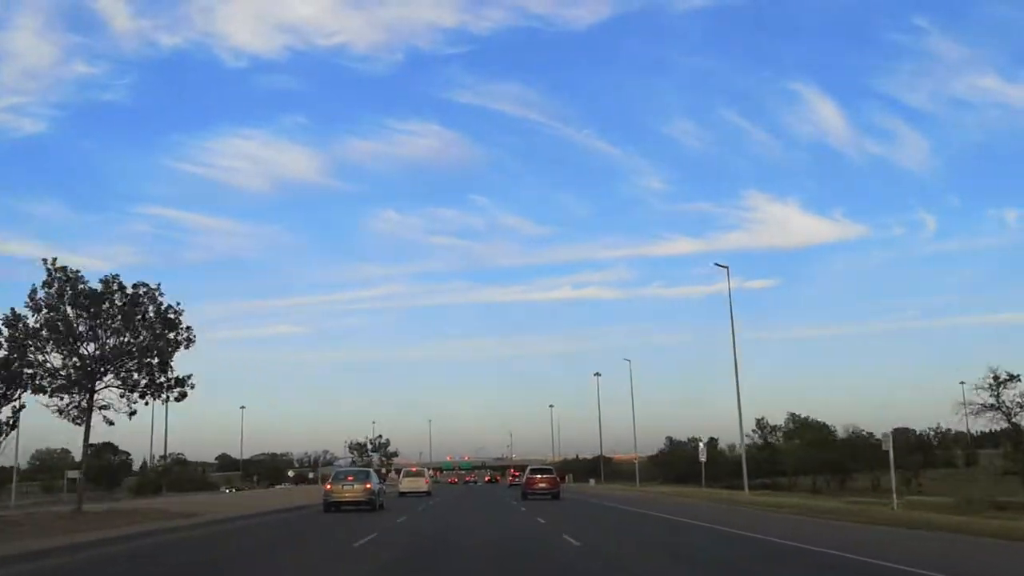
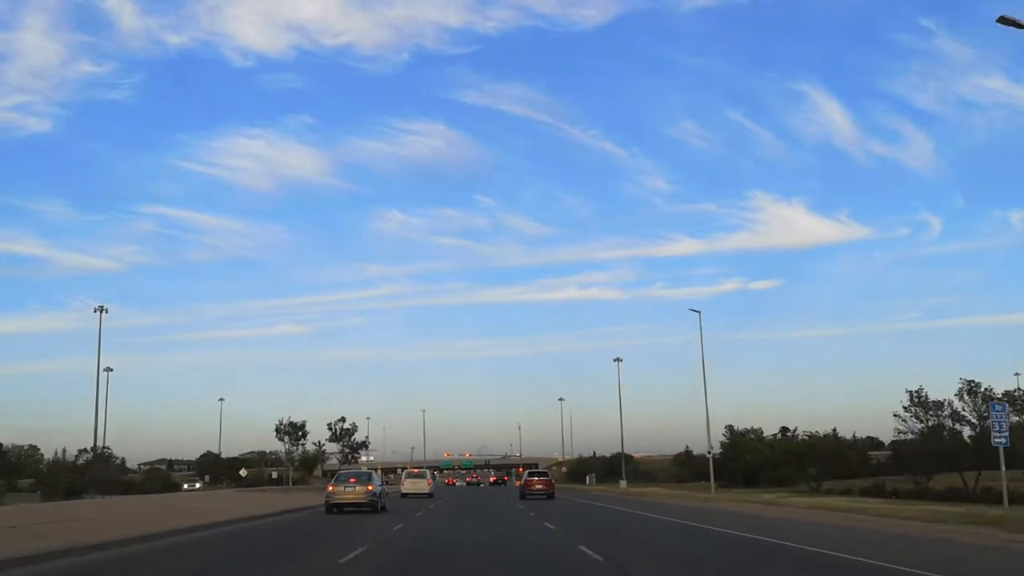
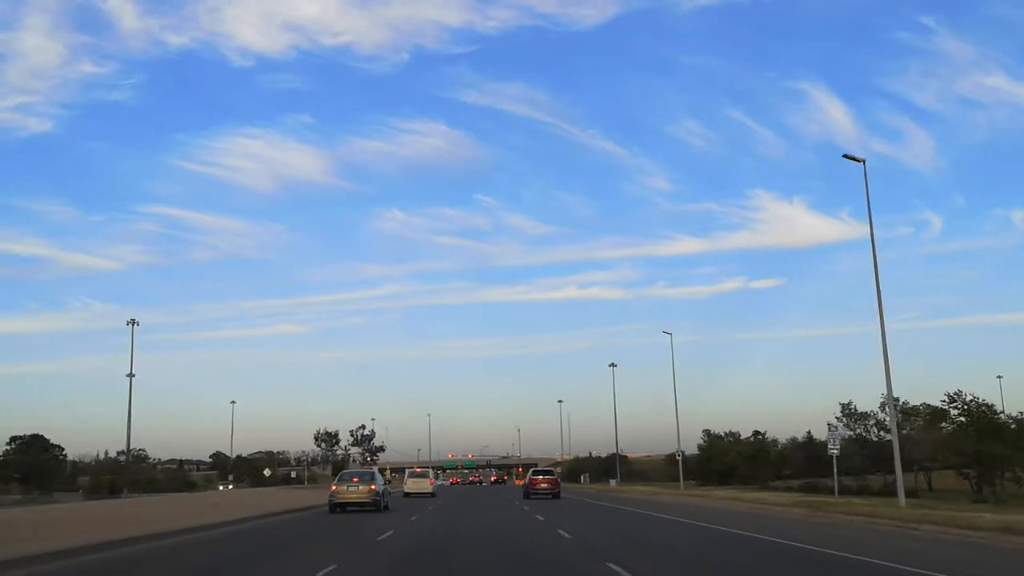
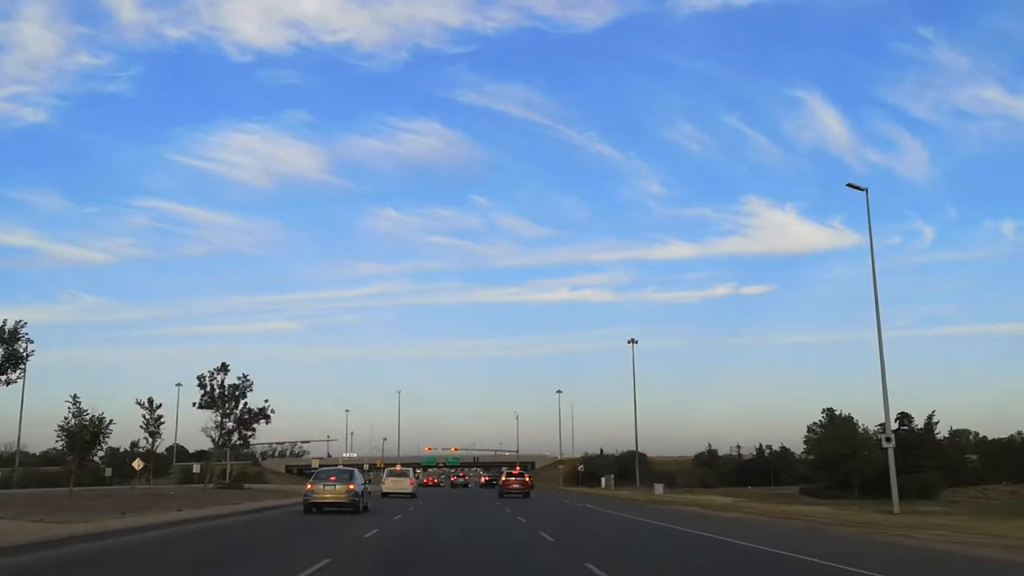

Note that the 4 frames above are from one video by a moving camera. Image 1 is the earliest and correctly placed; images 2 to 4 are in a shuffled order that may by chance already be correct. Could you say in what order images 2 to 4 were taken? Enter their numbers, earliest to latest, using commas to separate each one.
3, 2, 4
